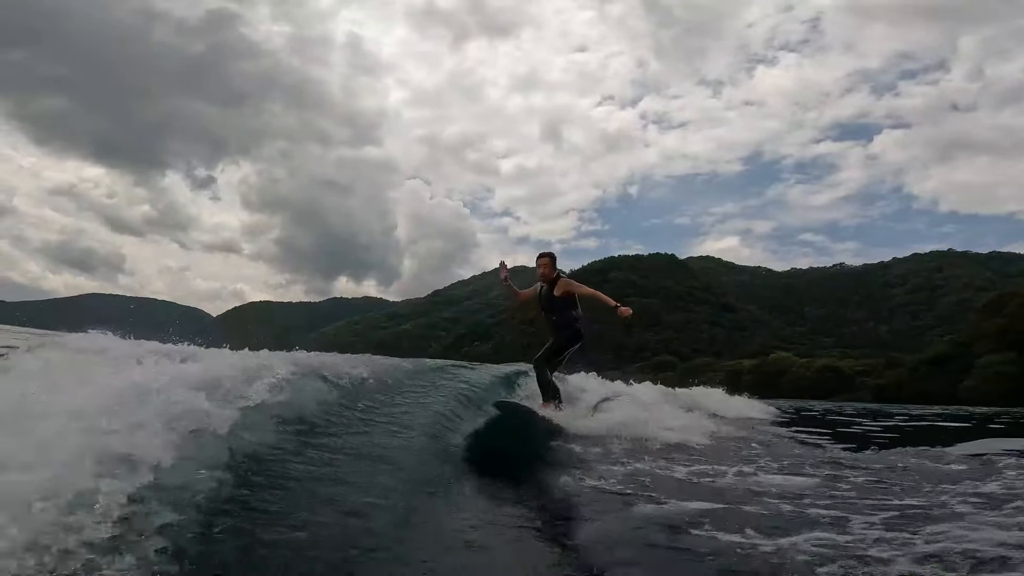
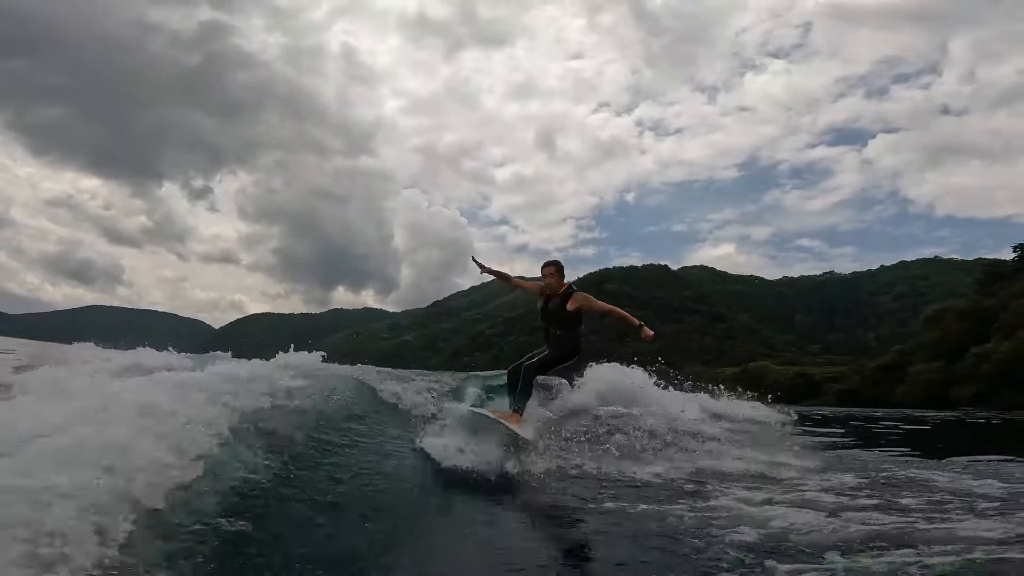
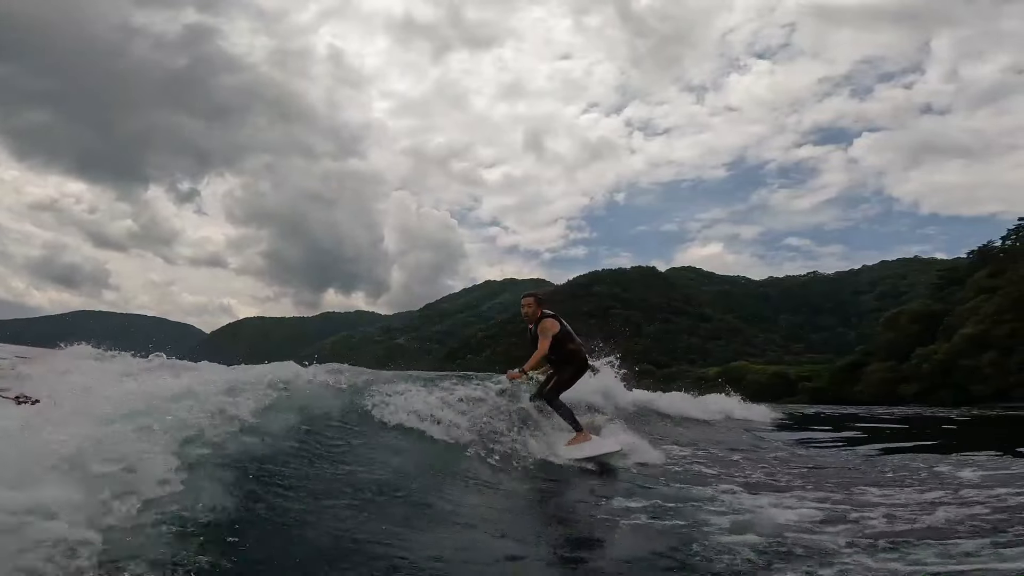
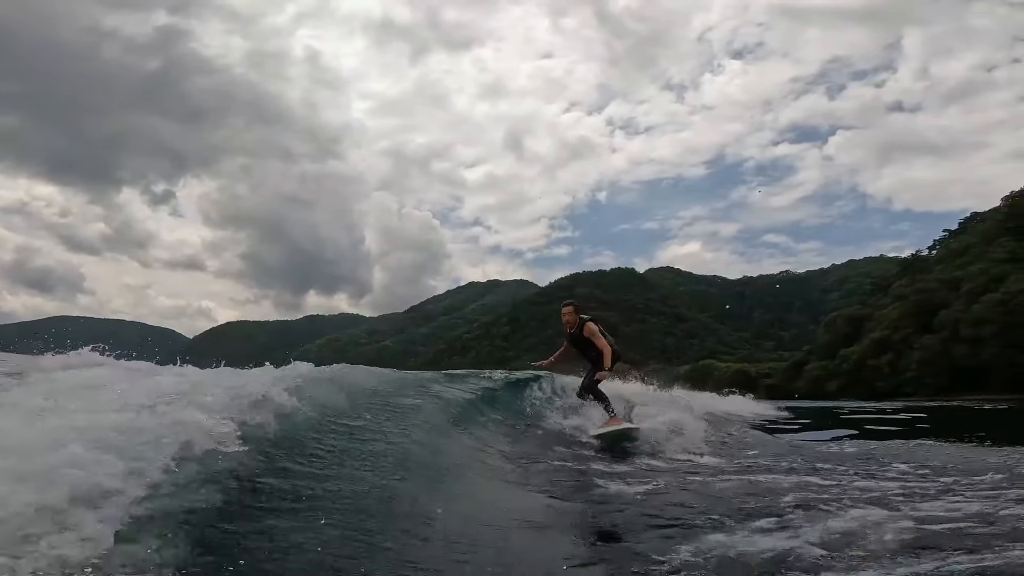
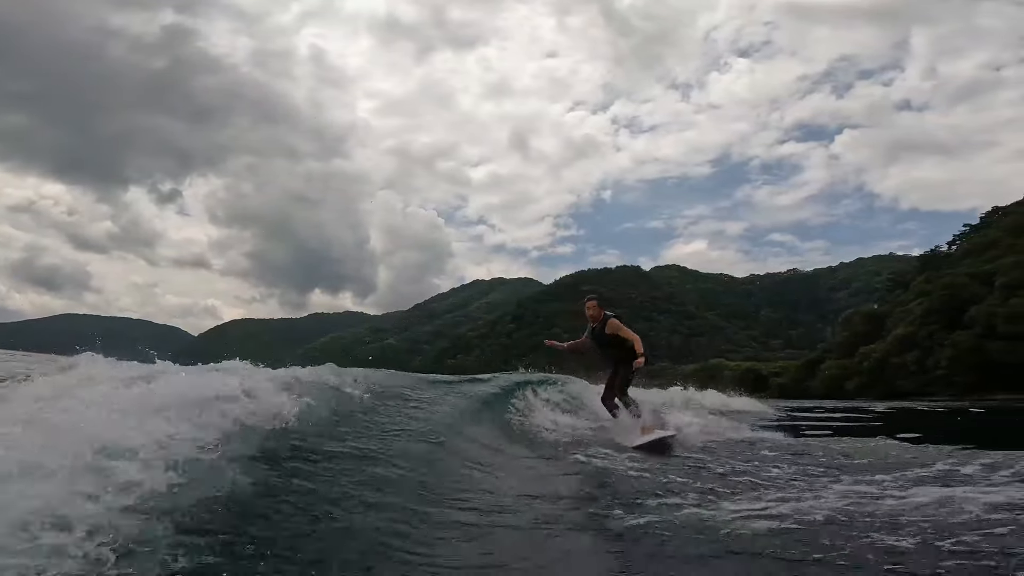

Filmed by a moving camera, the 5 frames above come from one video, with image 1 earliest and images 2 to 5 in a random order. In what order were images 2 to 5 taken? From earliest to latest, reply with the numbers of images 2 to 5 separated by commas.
2, 3, 5, 4
